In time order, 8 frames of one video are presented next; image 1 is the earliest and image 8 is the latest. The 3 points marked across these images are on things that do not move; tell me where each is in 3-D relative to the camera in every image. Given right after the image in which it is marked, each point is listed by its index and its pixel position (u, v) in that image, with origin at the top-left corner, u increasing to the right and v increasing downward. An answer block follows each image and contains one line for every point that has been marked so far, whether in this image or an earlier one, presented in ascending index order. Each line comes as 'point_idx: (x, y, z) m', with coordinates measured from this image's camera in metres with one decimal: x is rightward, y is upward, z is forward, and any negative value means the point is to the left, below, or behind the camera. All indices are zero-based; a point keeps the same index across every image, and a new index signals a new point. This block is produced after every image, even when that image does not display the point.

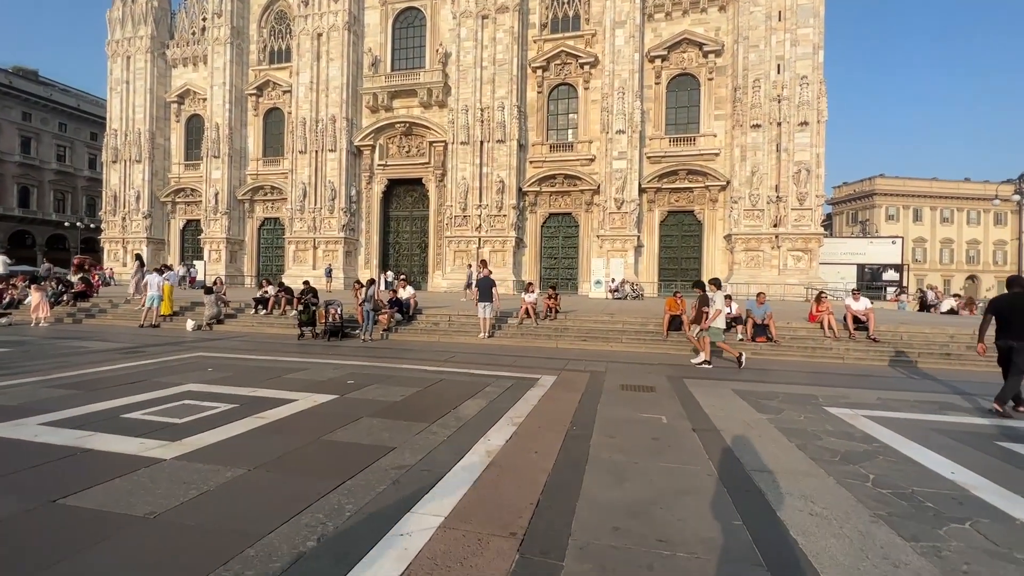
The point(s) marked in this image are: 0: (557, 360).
0: (+0.7, -1.0, +6.3) m
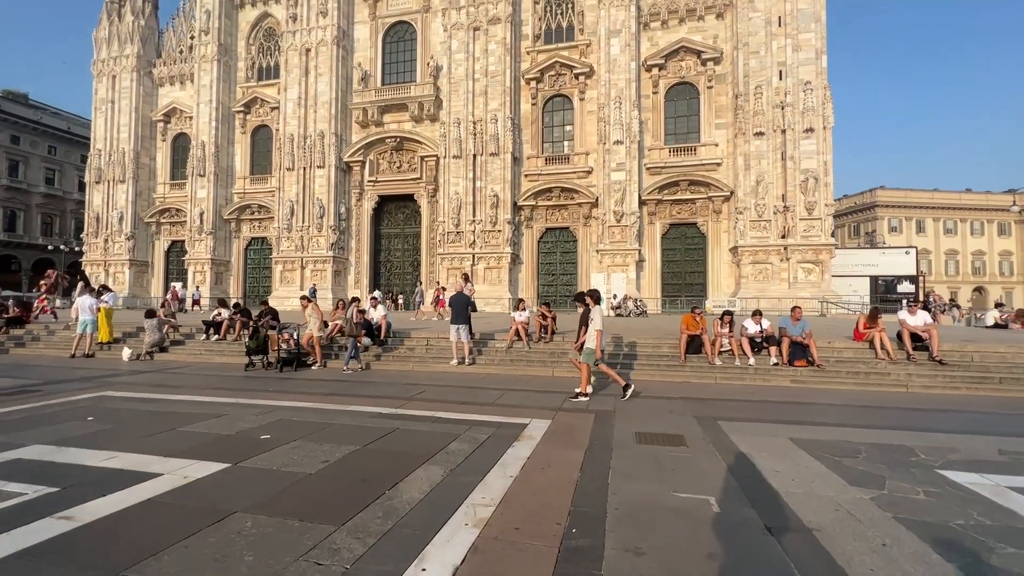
0: (+0.5, -1.2, +5.1) m
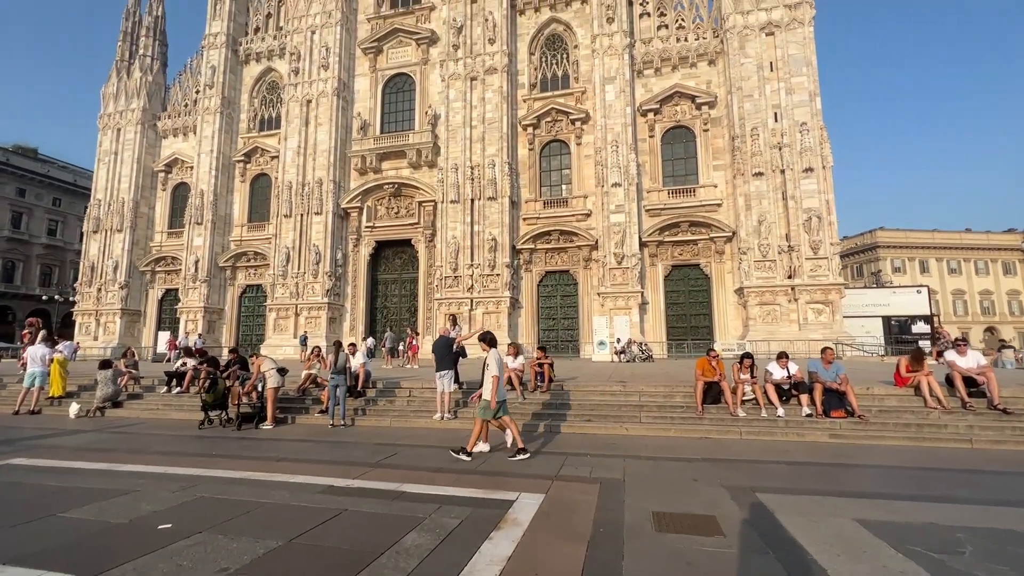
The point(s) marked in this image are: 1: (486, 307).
0: (+0.4, -1.6, +4.3) m
1: (-1.0, -0.8, +19.3) m
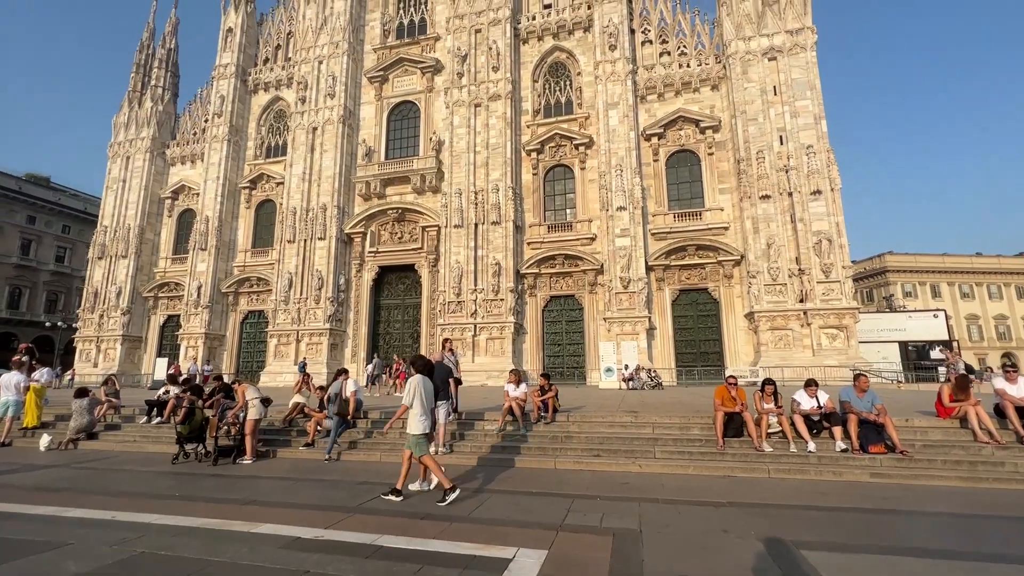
0: (+0.4, -1.7, +3.8) m
1: (-0.9, -1.8, +18.9) m
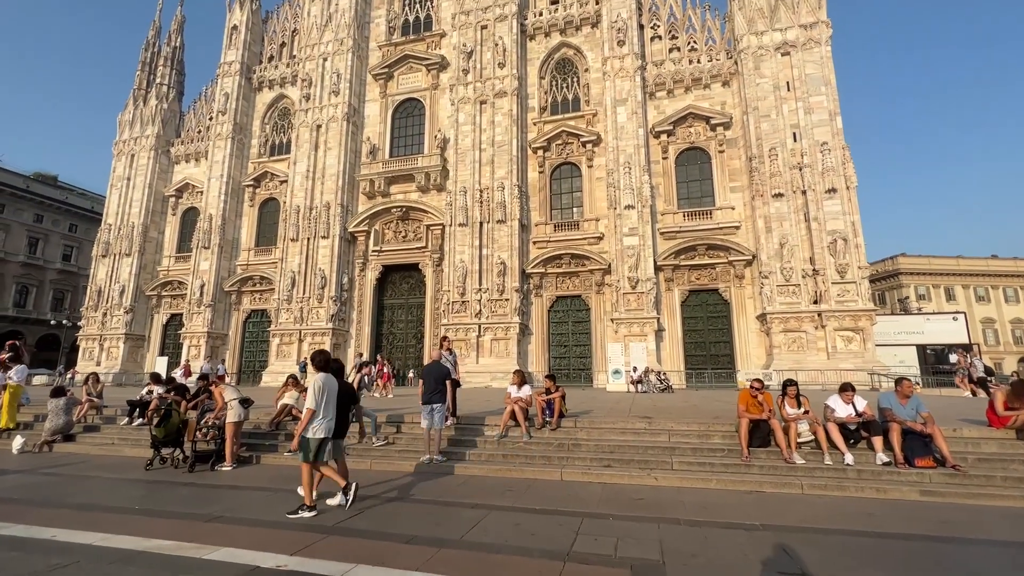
0: (+0.4, -1.6, +3.4) m
1: (-0.7, -1.8, +18.4) m
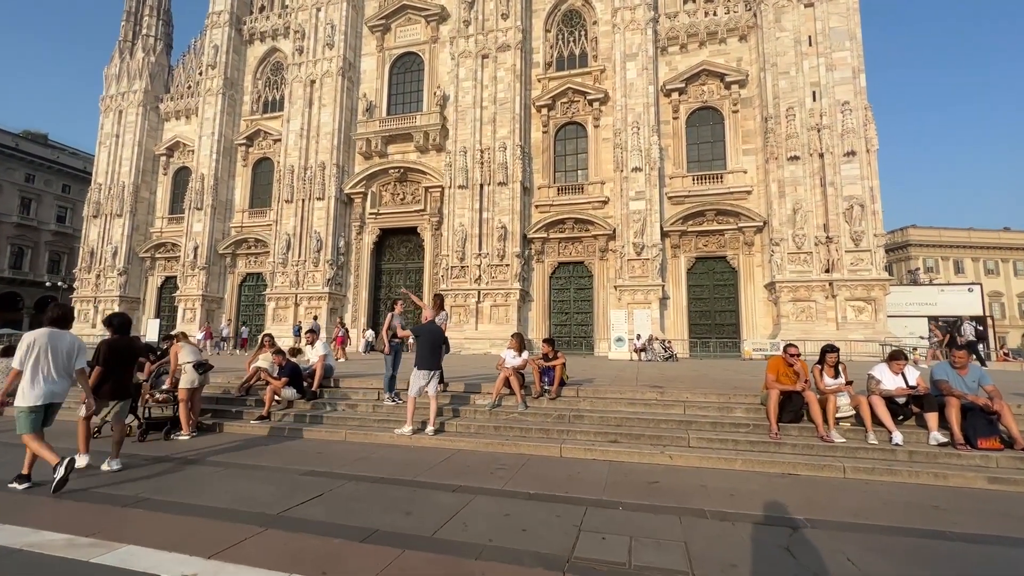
0: (+0.3, -1.3, +2.8) m
1: (-0.7, -0.4, +17.9) m
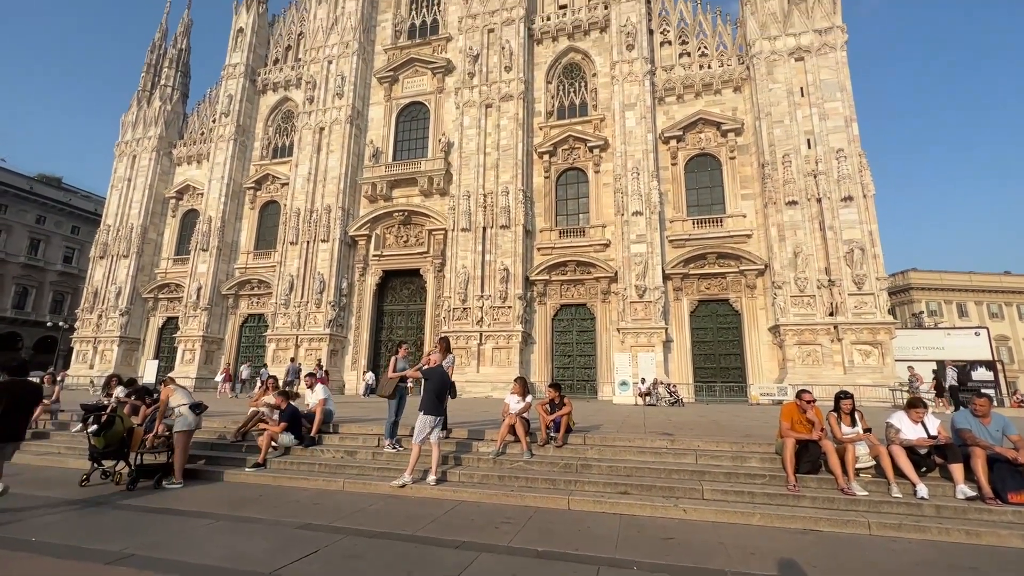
0: (+0.4, -1.6, +2.6) m
1: (-0.6, -2.0, +17.7) m
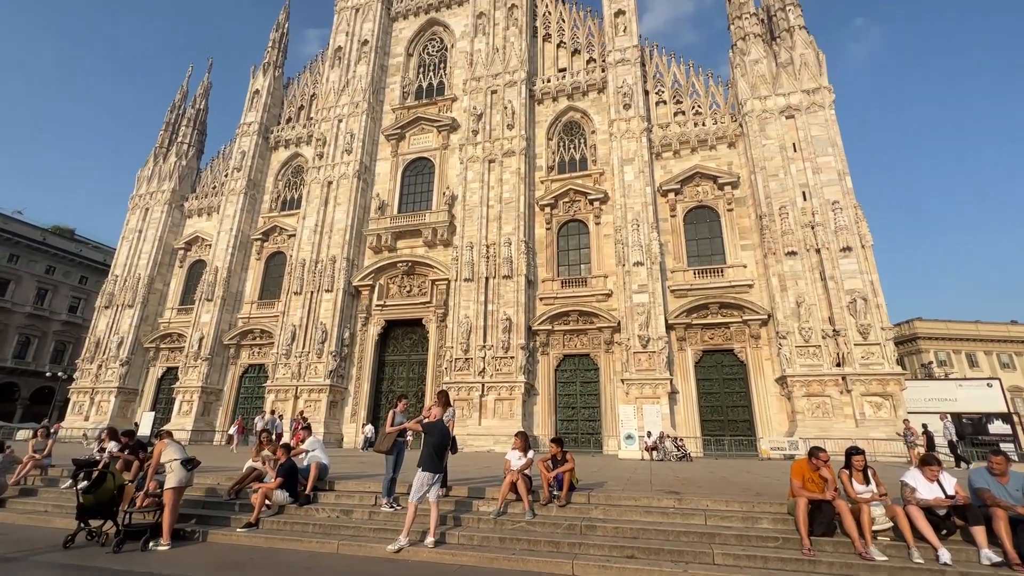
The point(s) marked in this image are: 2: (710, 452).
0: (+0.4, -1.8, +2.5) m
1: (-0.5, -3.8, +17.4) m
2: (+6.7, -5.5, +16.0) m
